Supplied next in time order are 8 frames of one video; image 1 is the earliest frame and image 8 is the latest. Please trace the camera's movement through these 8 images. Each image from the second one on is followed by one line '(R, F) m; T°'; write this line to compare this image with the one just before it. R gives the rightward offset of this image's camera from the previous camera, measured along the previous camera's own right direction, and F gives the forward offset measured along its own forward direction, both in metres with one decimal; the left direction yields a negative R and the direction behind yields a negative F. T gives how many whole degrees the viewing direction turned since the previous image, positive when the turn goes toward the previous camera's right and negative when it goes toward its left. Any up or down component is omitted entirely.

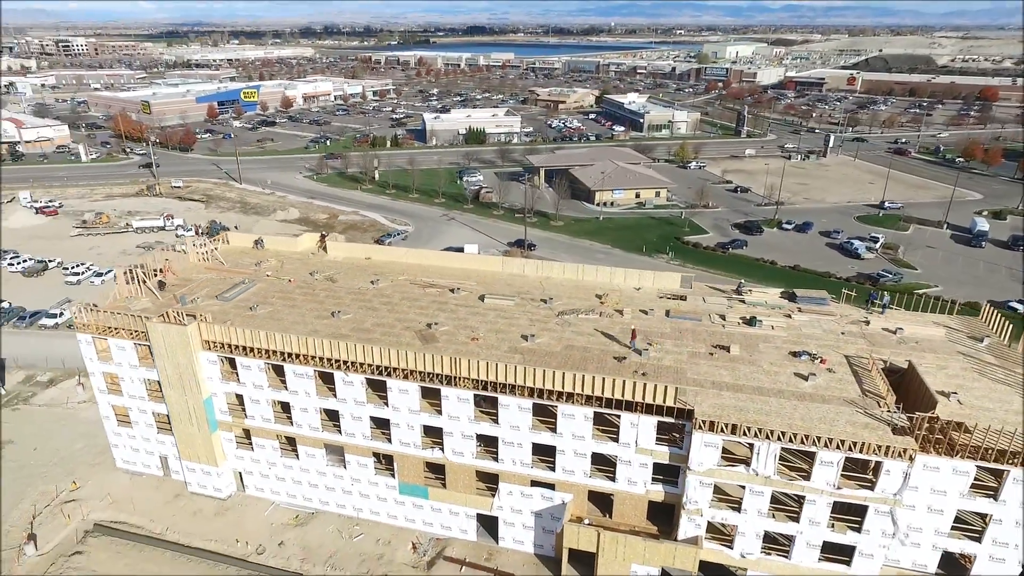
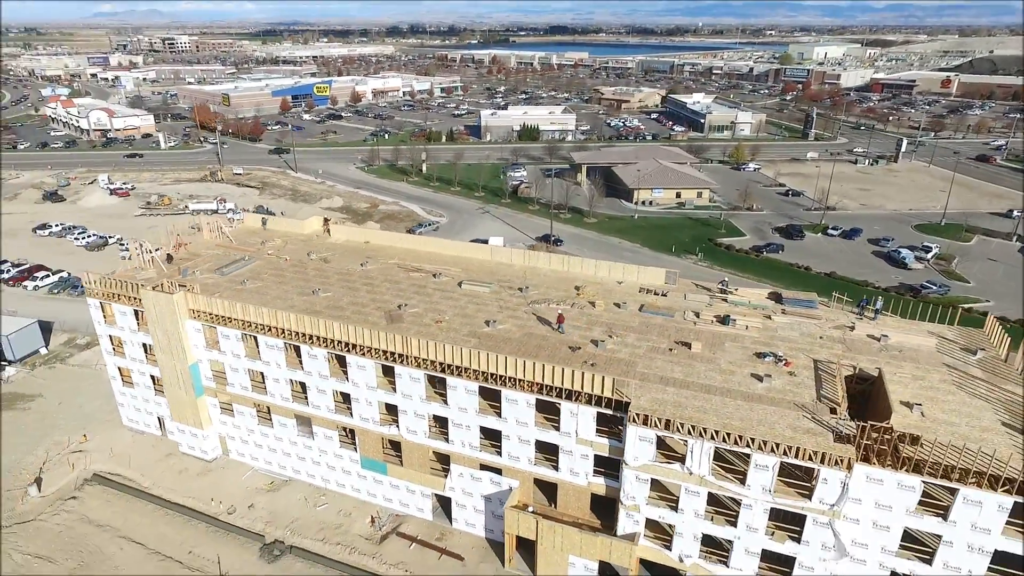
(+3.3, +0.1) m; -6°
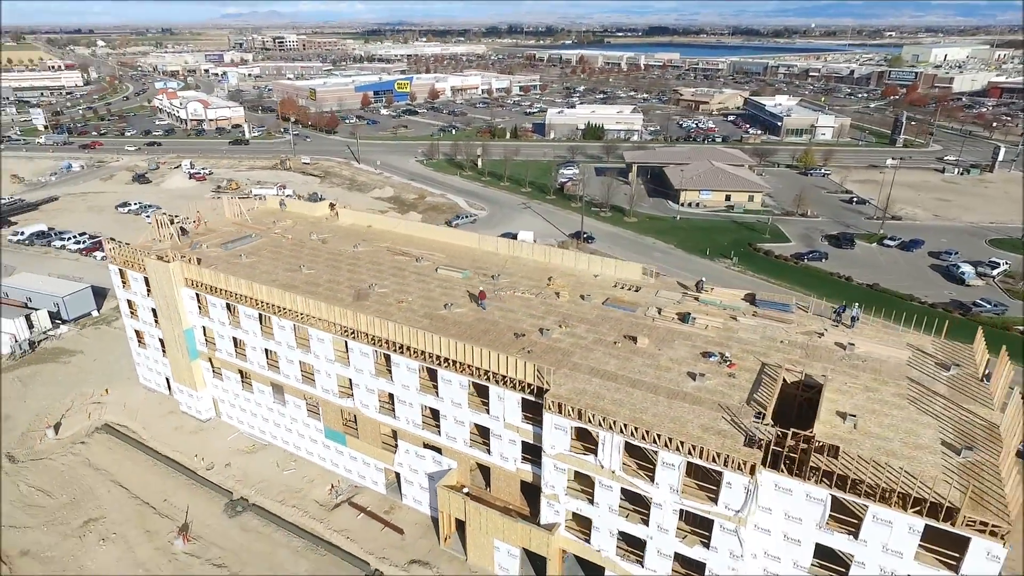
(+3.9, +0.1) m; -8°
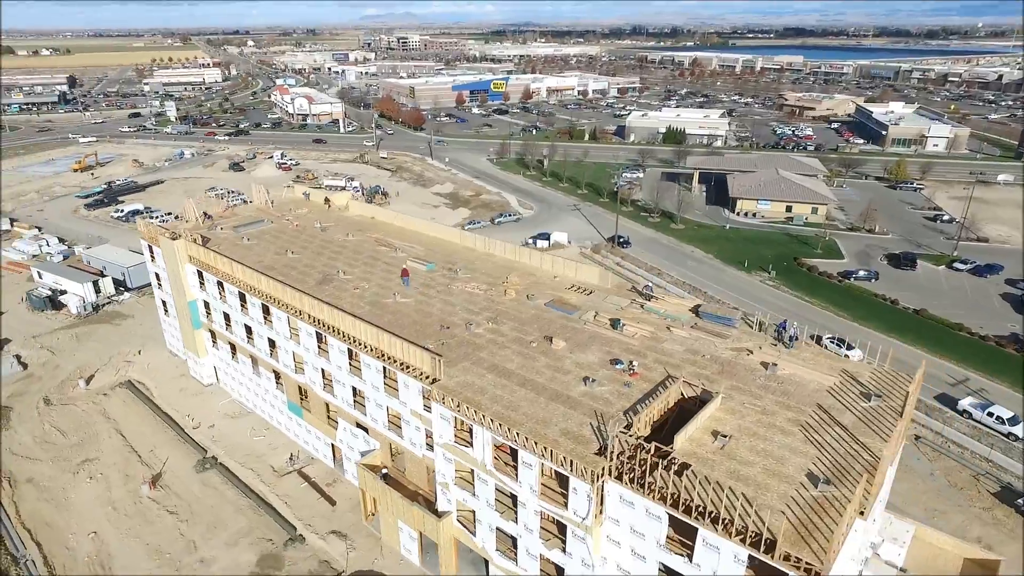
(+5.2, 0.0) m; -10°
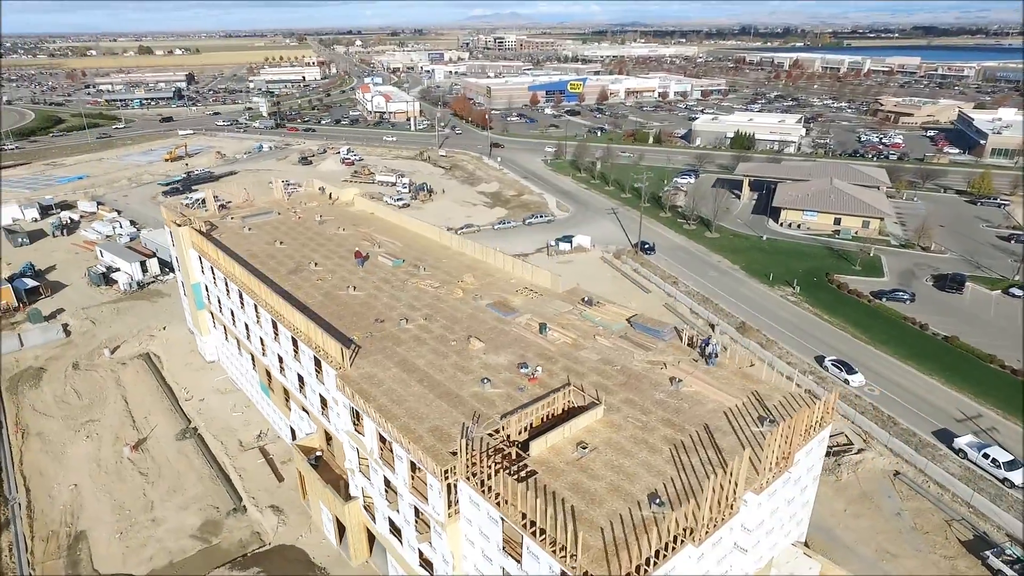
(+4.7, +0.1) m; -8°
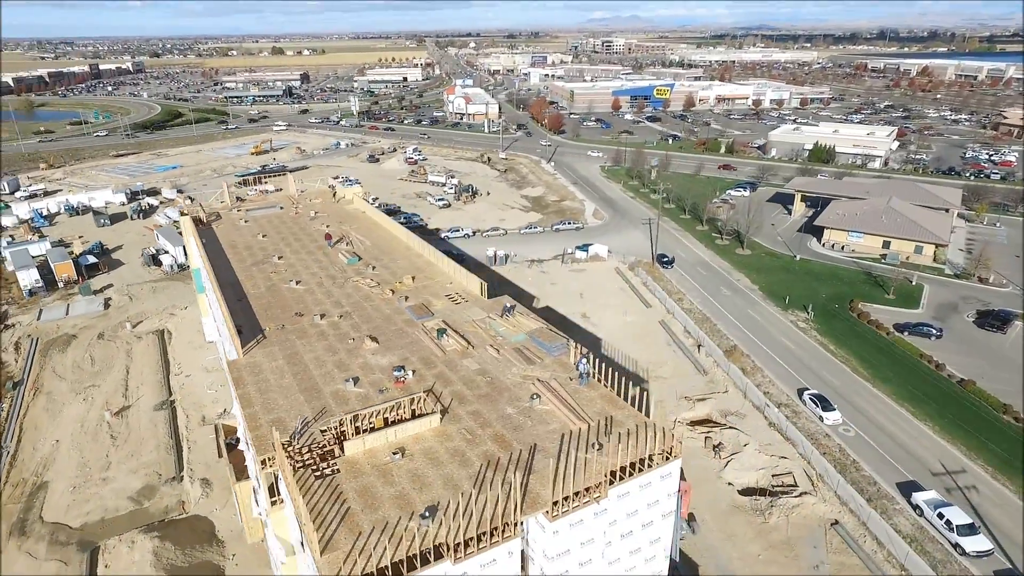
(+5.9, +0.4) m; -9°
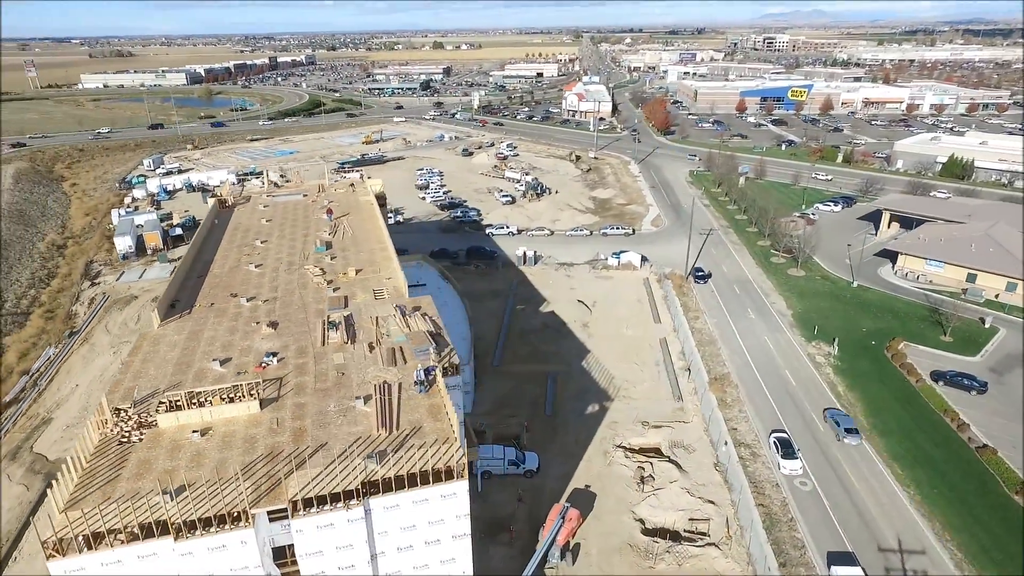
(+7.3, +1.1) m; -13°
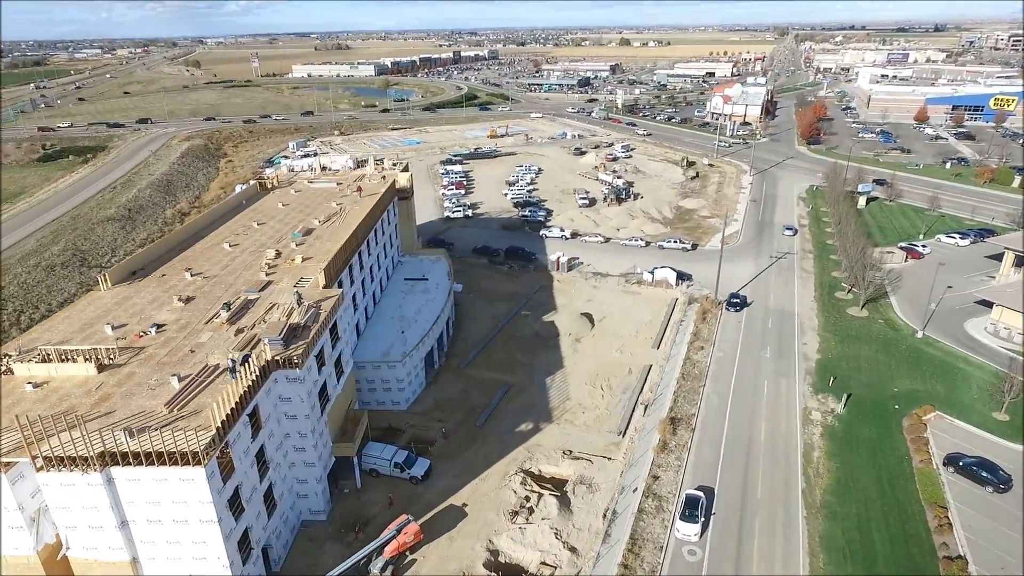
(+8.8, +1.9) m; -15°
